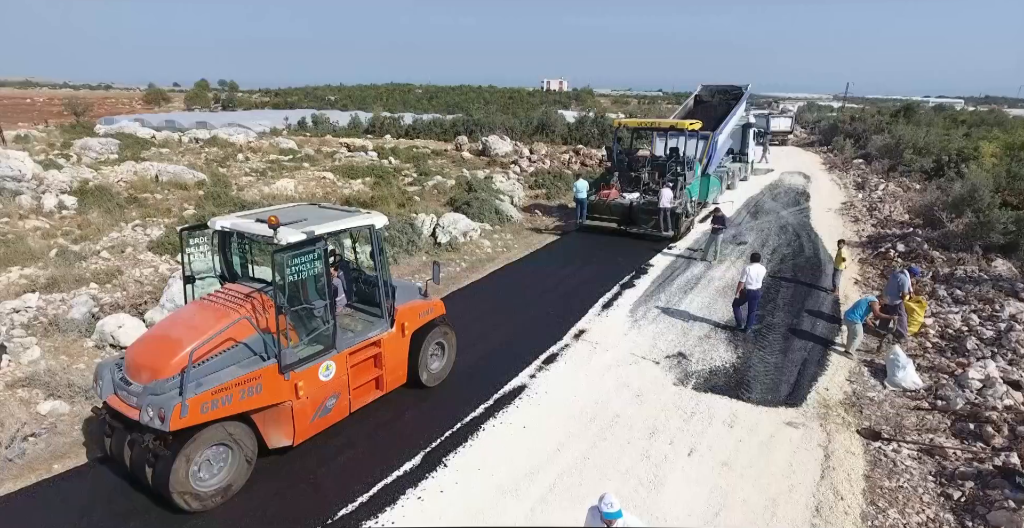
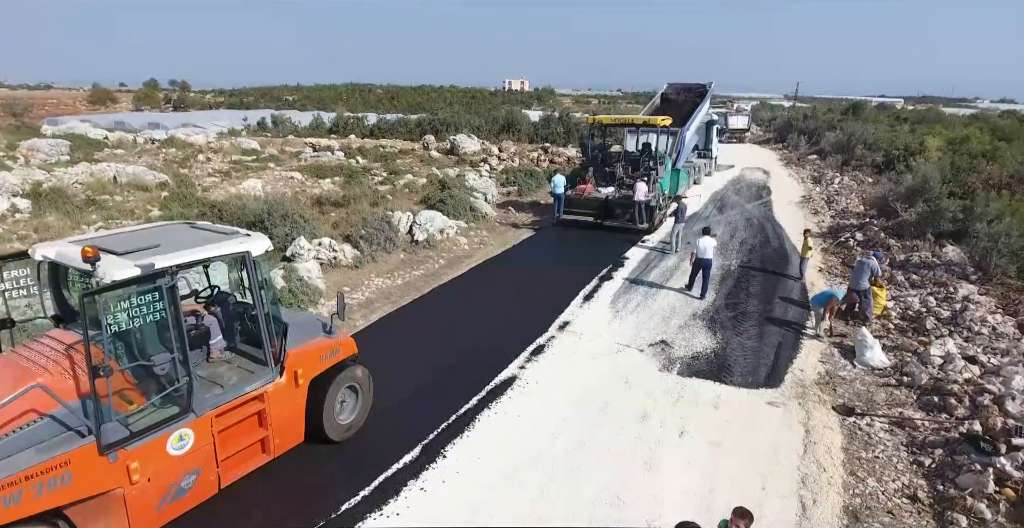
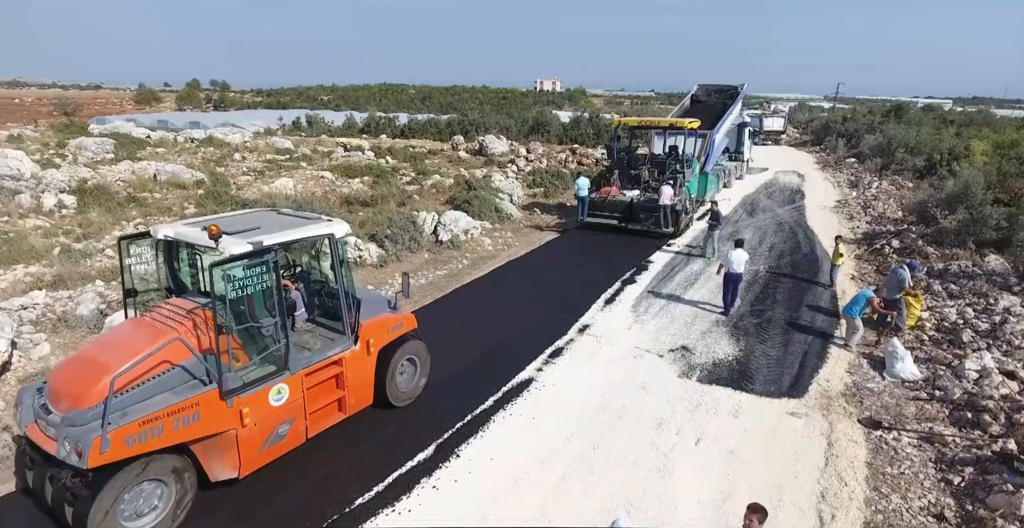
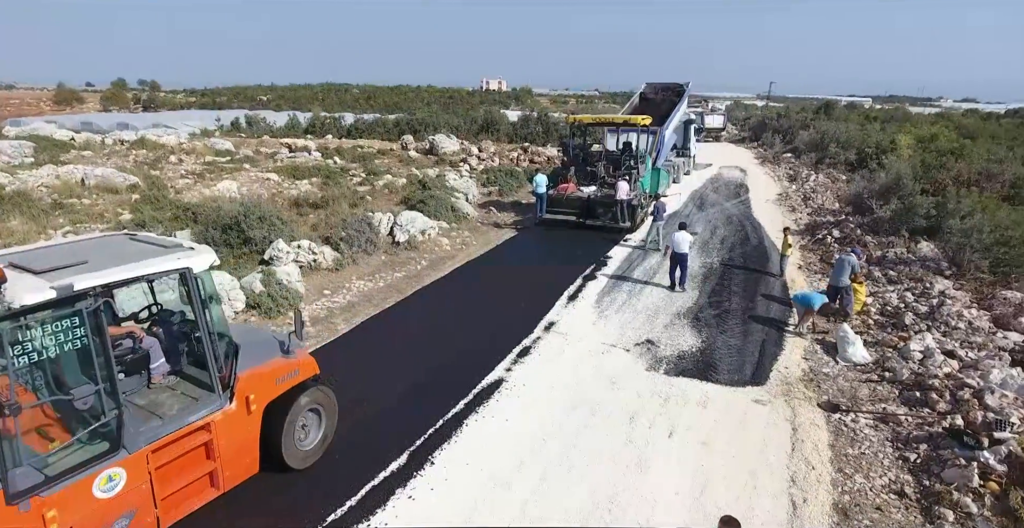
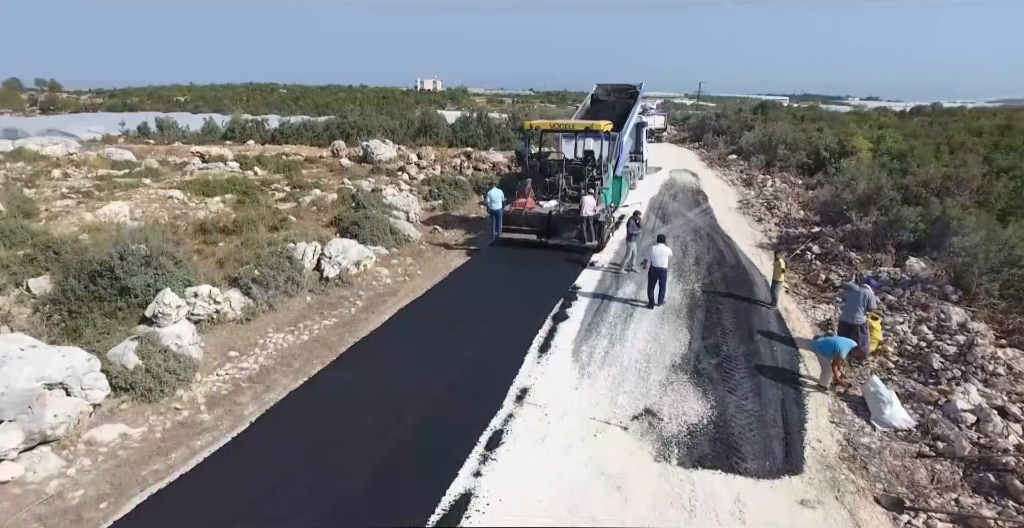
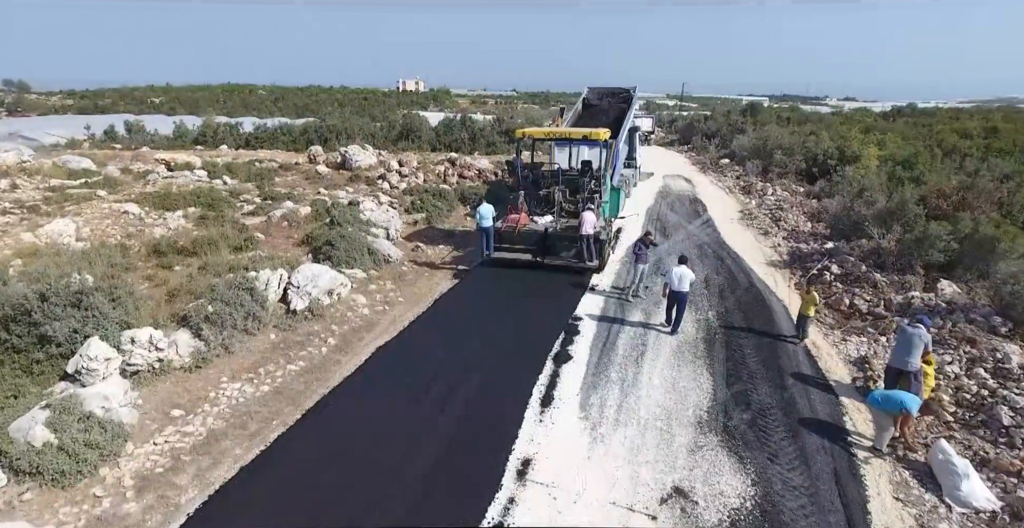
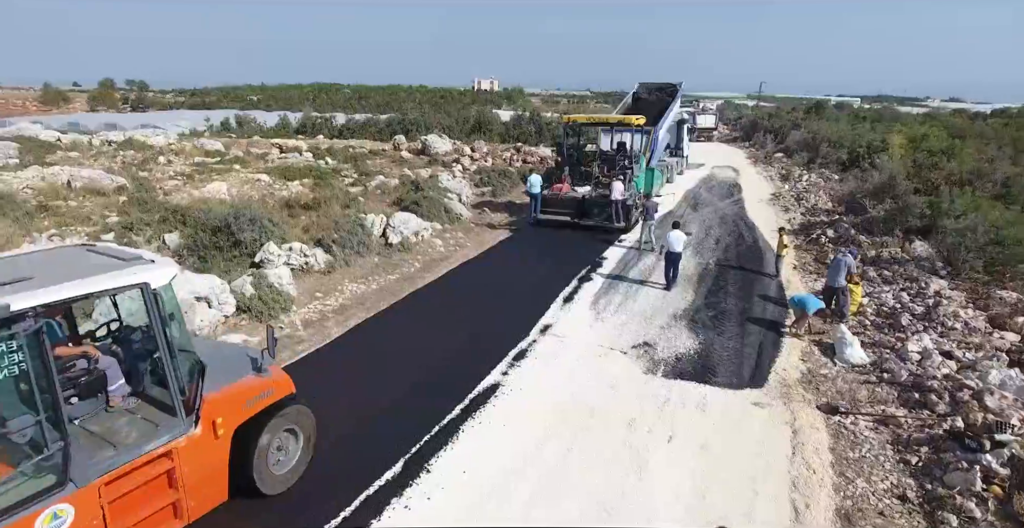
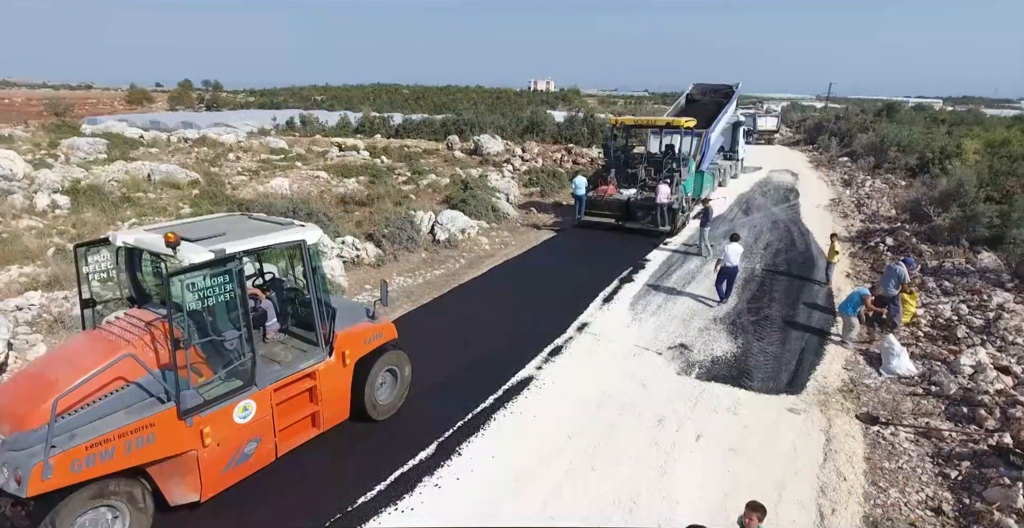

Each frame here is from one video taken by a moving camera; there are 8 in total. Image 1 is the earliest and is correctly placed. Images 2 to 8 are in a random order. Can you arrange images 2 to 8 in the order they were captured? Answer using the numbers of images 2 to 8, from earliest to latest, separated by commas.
3, 8, 2, 4, 7, 5, 6
